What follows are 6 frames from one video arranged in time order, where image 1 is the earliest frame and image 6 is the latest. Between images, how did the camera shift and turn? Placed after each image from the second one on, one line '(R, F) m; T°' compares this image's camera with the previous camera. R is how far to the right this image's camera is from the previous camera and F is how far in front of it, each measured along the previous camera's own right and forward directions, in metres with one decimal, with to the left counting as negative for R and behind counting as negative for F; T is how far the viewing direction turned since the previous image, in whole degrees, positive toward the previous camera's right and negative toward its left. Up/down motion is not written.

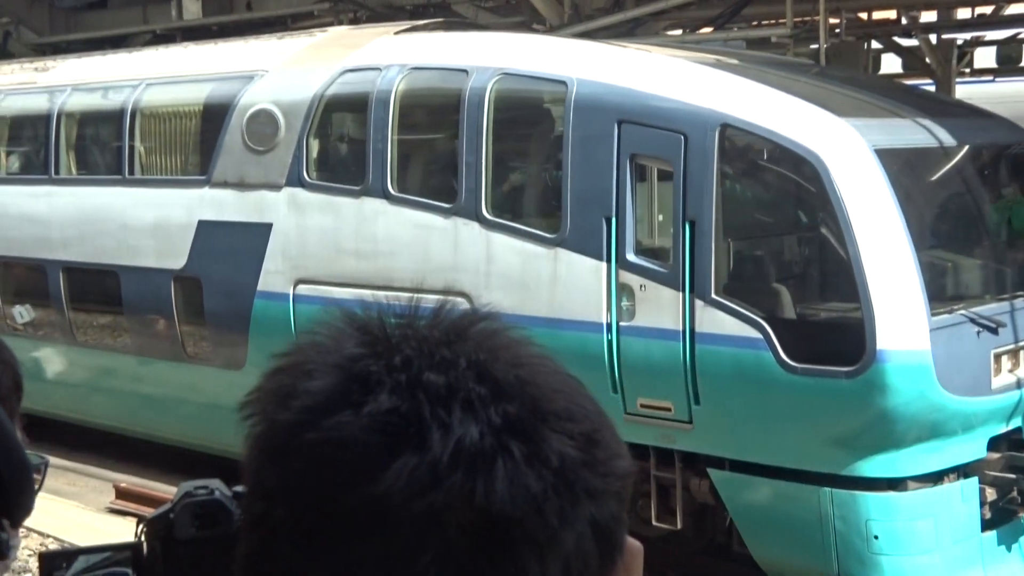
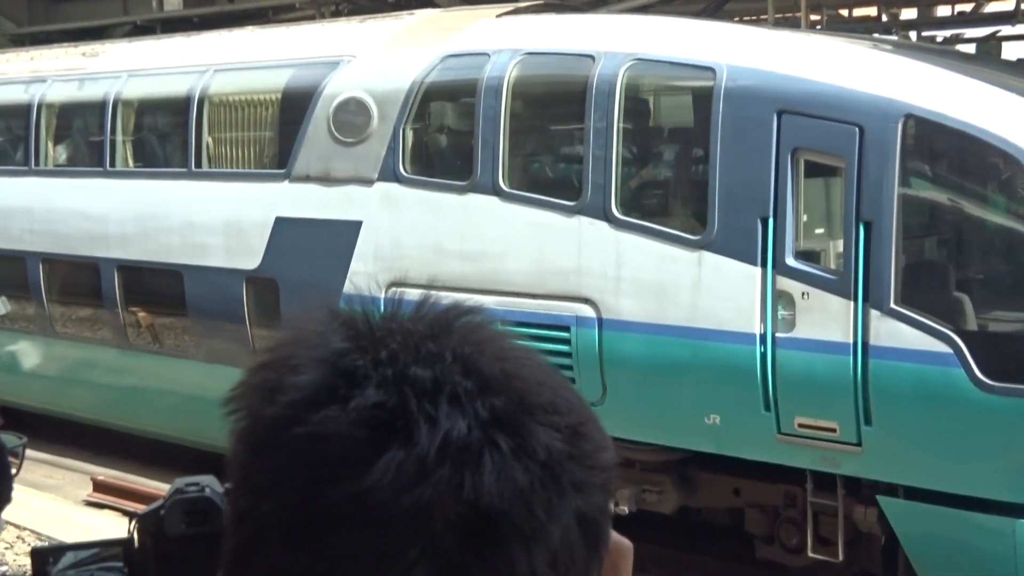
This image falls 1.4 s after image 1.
(-0.5, +0.4) m; +1°
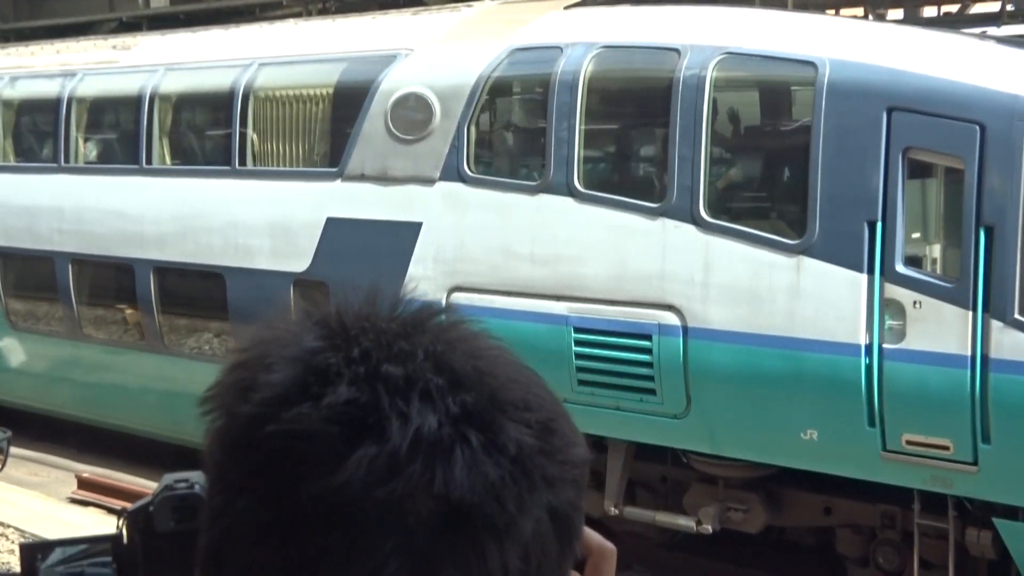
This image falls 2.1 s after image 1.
(-0.3, +0.3) m; 0°
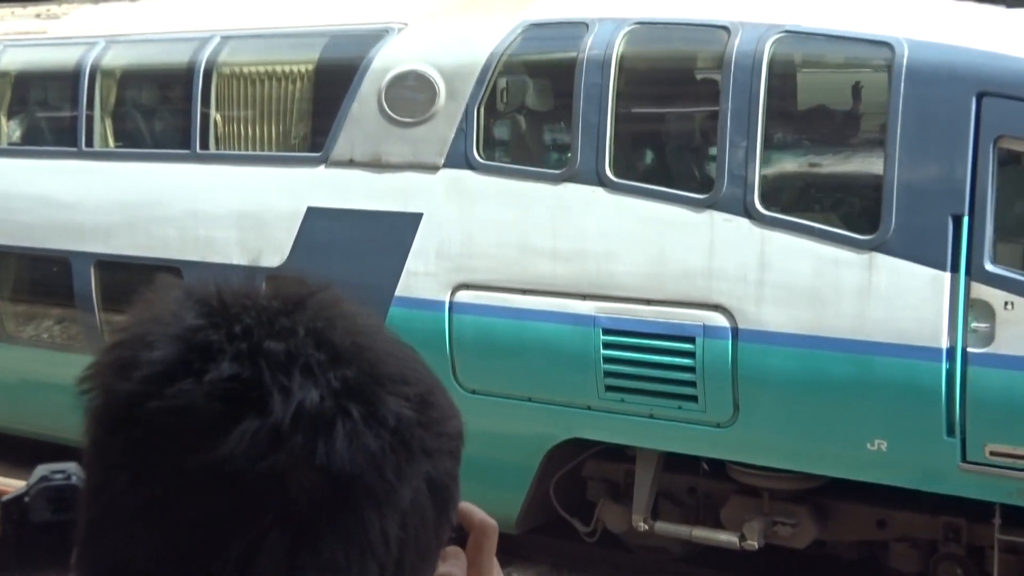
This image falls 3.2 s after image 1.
(-0.5, +0.4) m; +6°
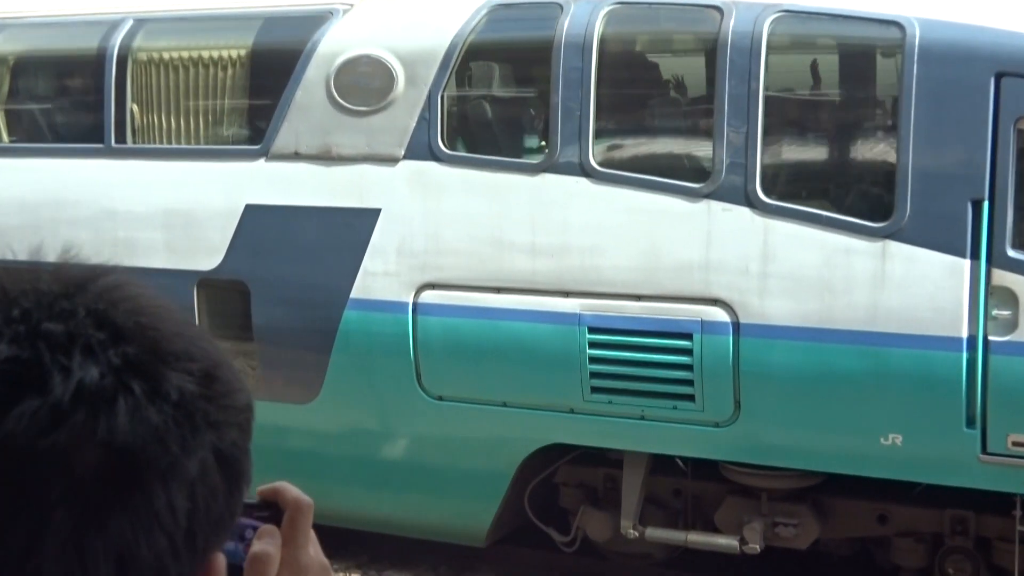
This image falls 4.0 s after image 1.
(-0.5, +0.3) m; +8°
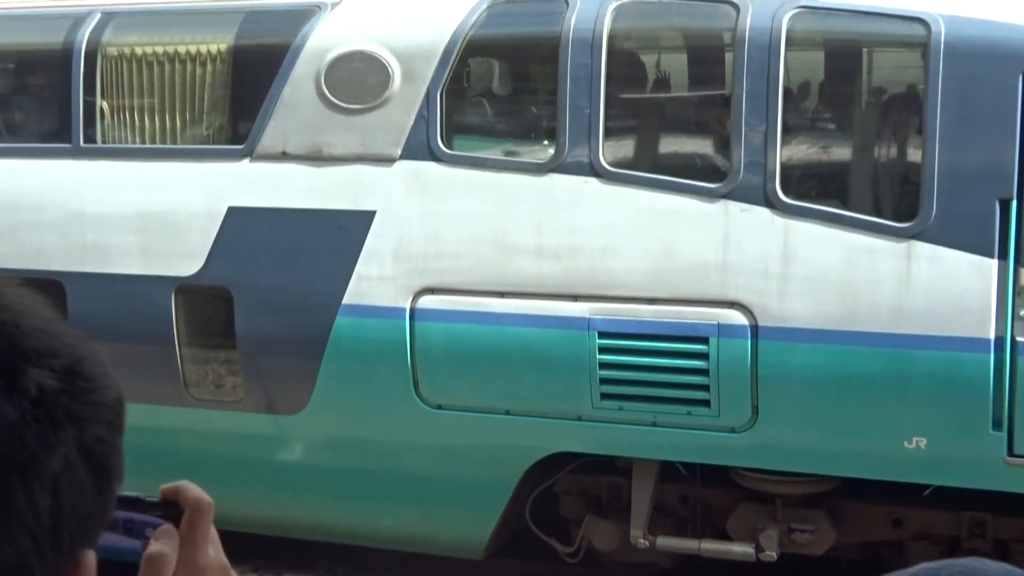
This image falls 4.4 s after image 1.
(-0.3, +0.2) m; +4°
